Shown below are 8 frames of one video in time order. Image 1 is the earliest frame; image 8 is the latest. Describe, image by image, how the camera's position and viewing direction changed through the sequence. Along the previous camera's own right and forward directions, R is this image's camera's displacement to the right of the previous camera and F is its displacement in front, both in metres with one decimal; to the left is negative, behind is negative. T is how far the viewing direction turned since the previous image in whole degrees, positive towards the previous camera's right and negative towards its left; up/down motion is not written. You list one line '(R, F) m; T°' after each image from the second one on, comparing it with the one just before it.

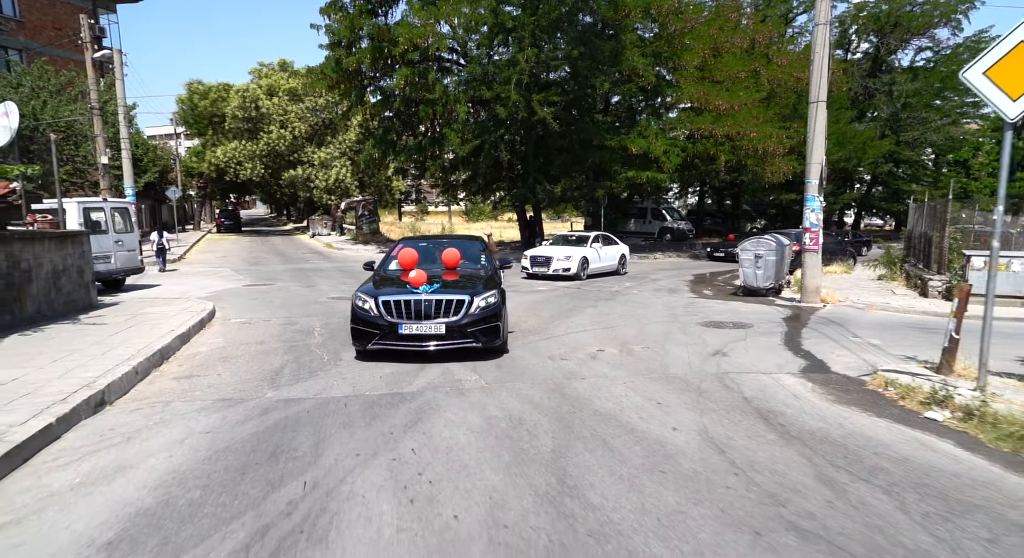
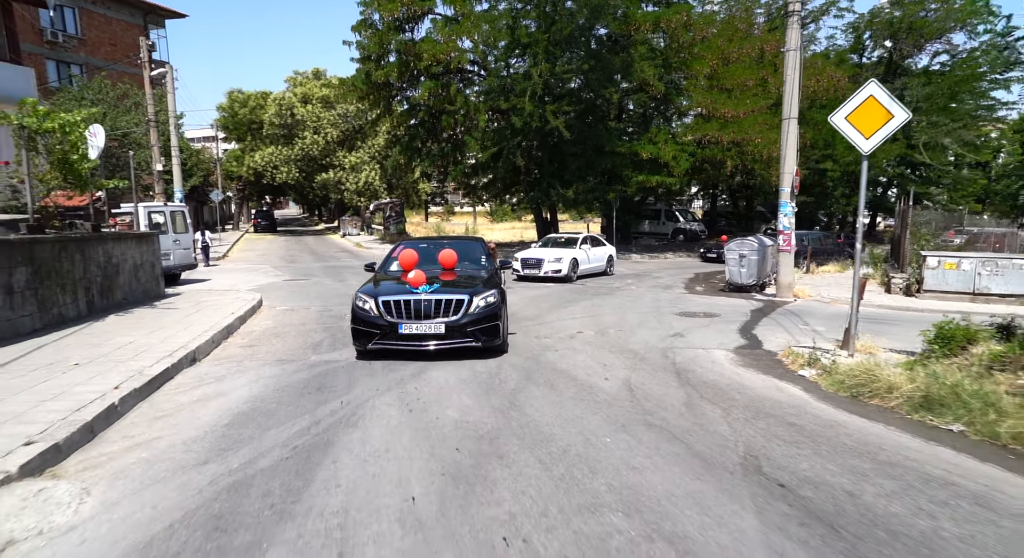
(+0.6, -2.1) m; -2°
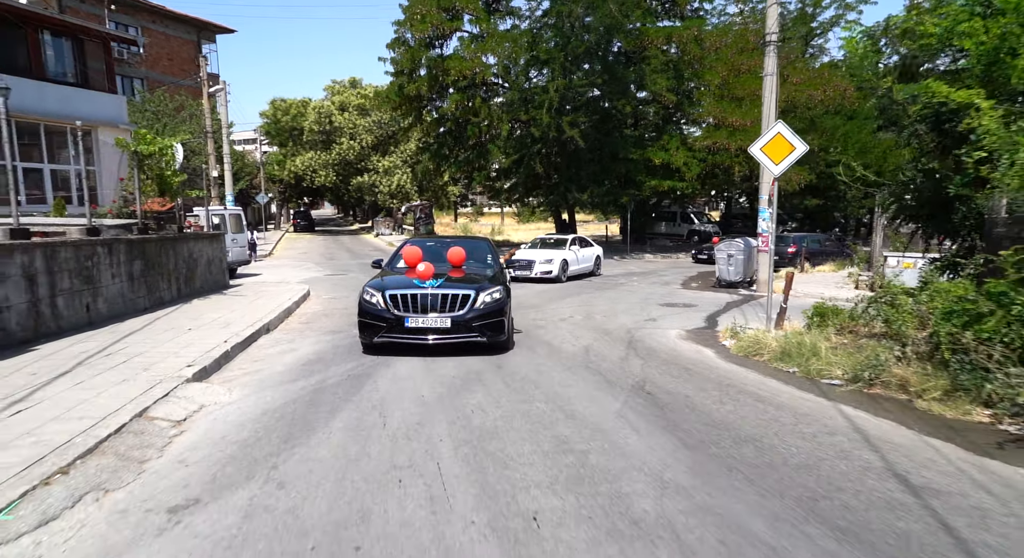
(+0.6, -2.6) m; -3°
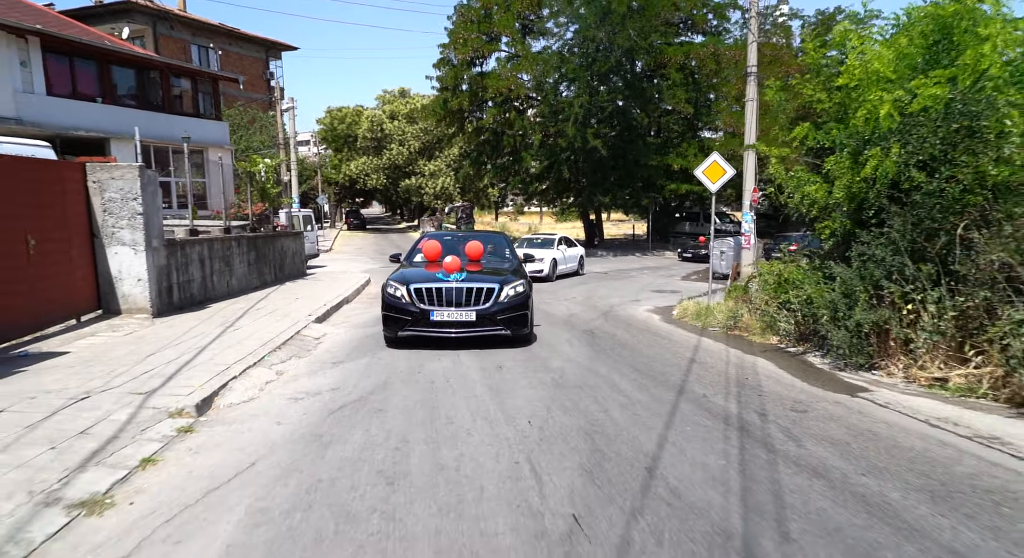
(+0.8, -4.1) m; -4°
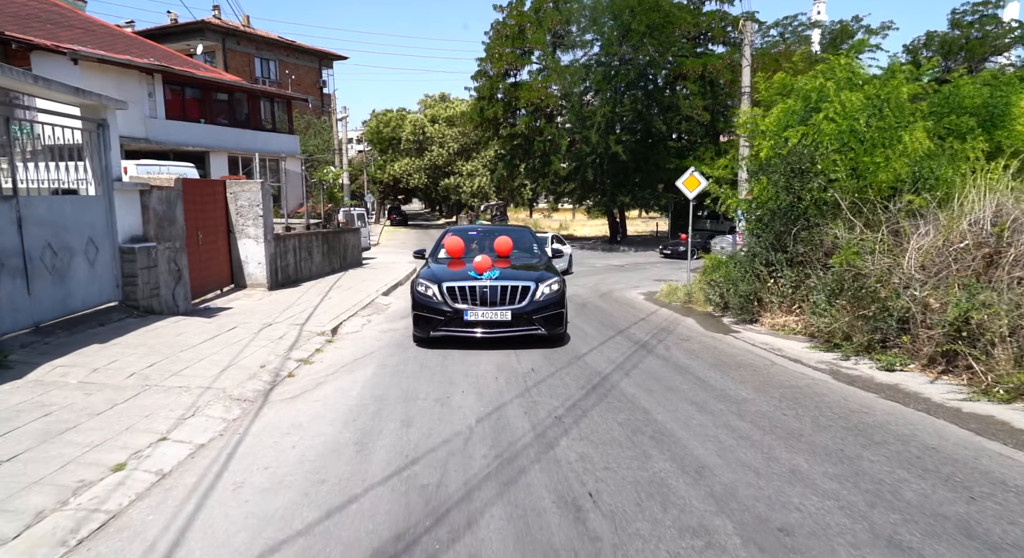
(+0.5, -3.8) m; -3°
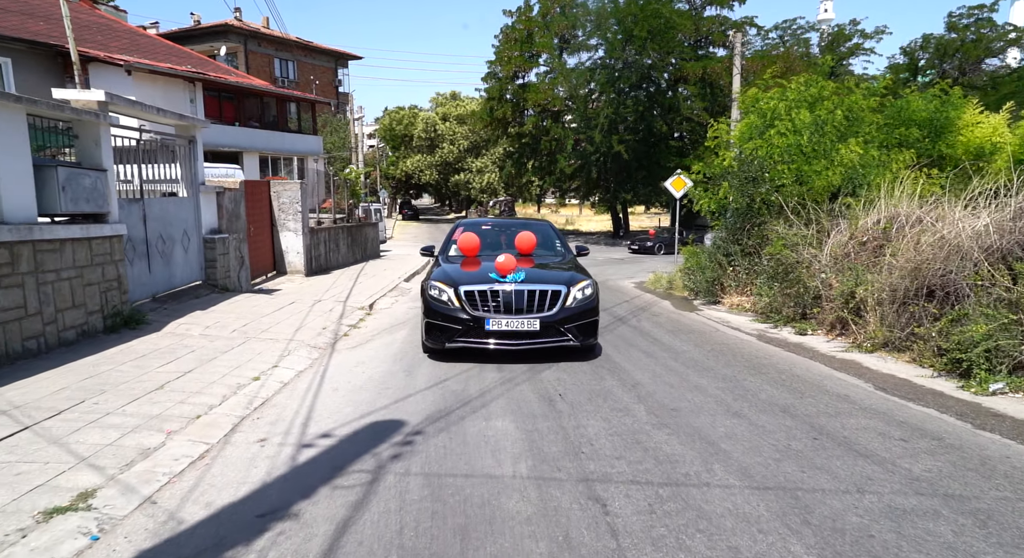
(+0.1, -2.1) m; -1°
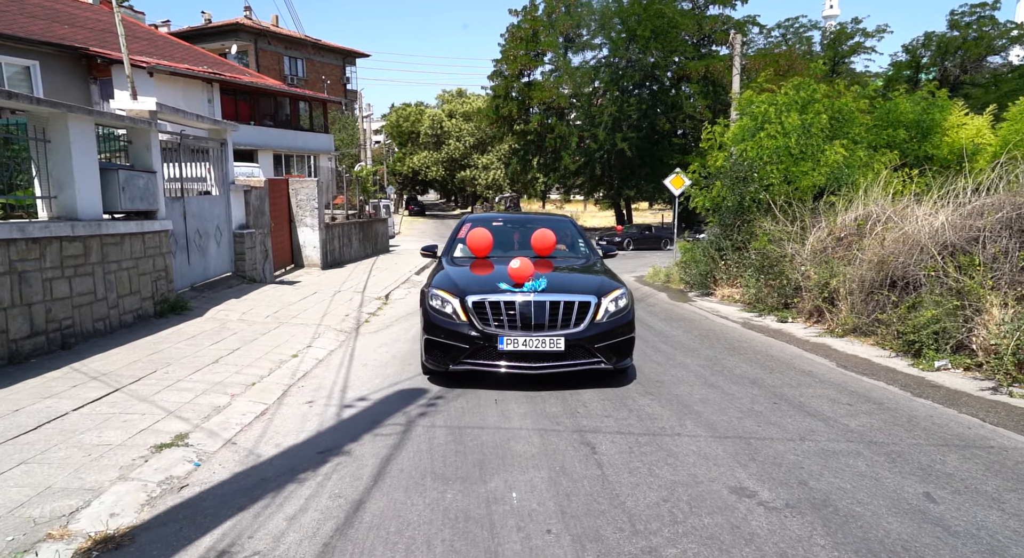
(0.0, -0.9) m; 0°
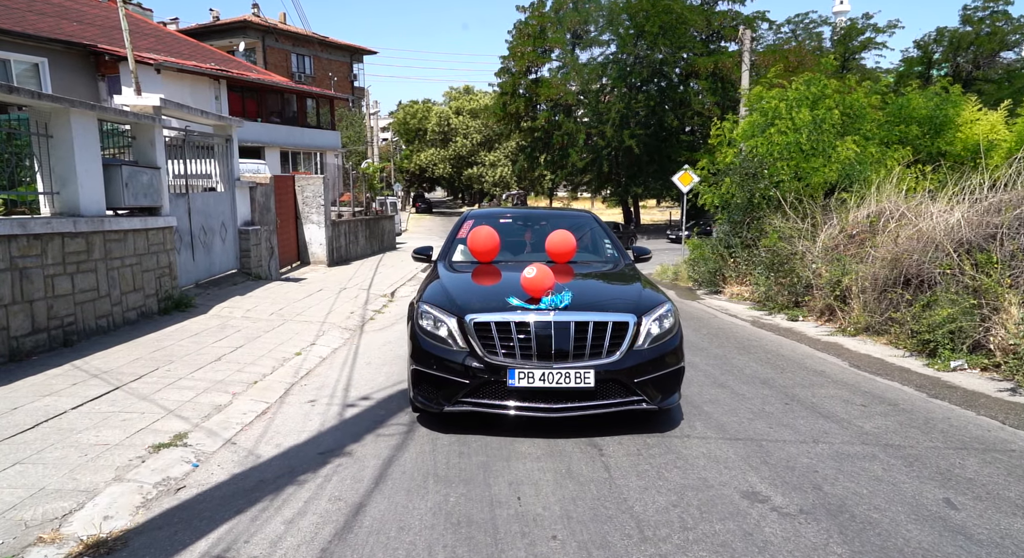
(0.0, +0.1) m; -1°
